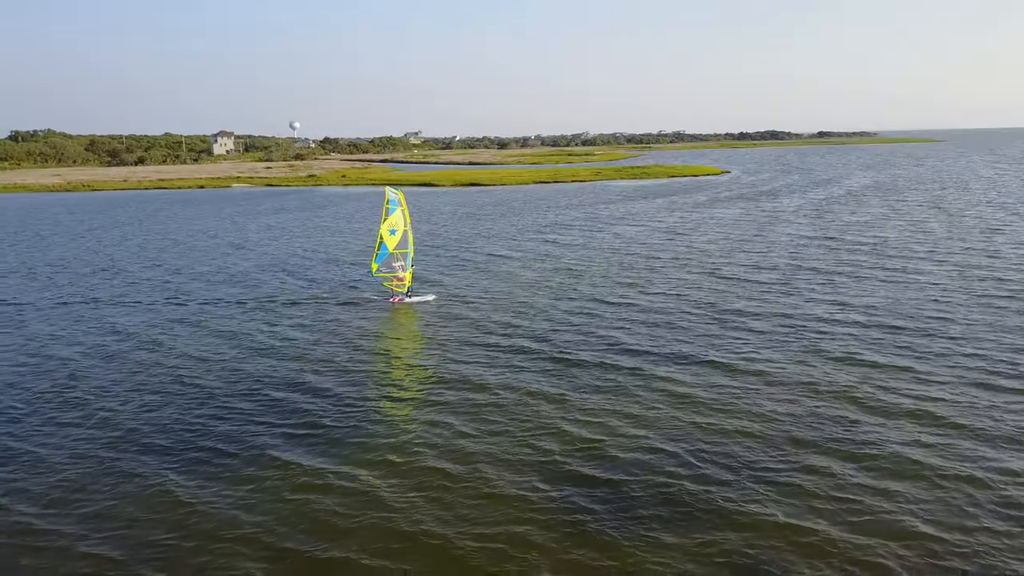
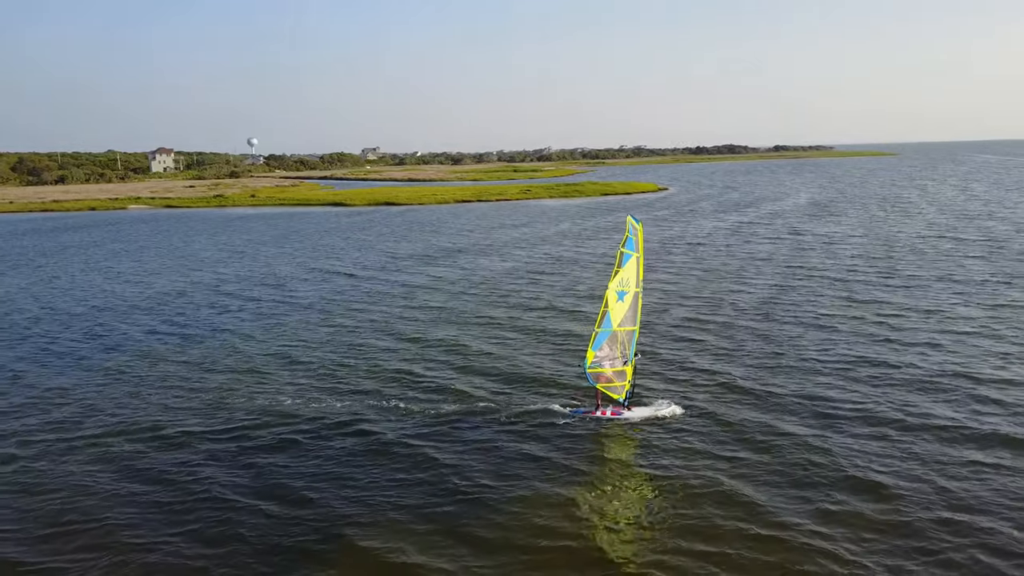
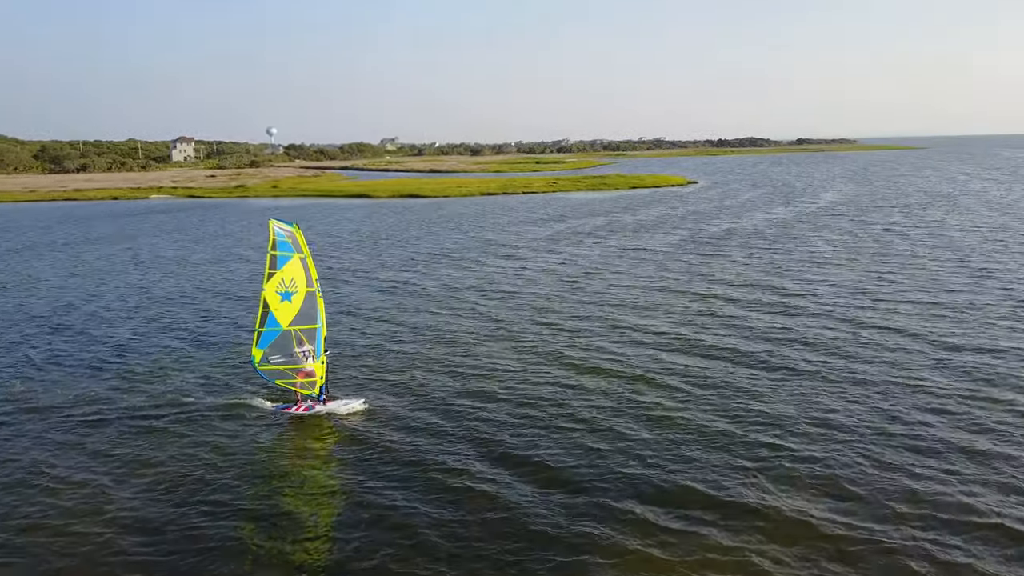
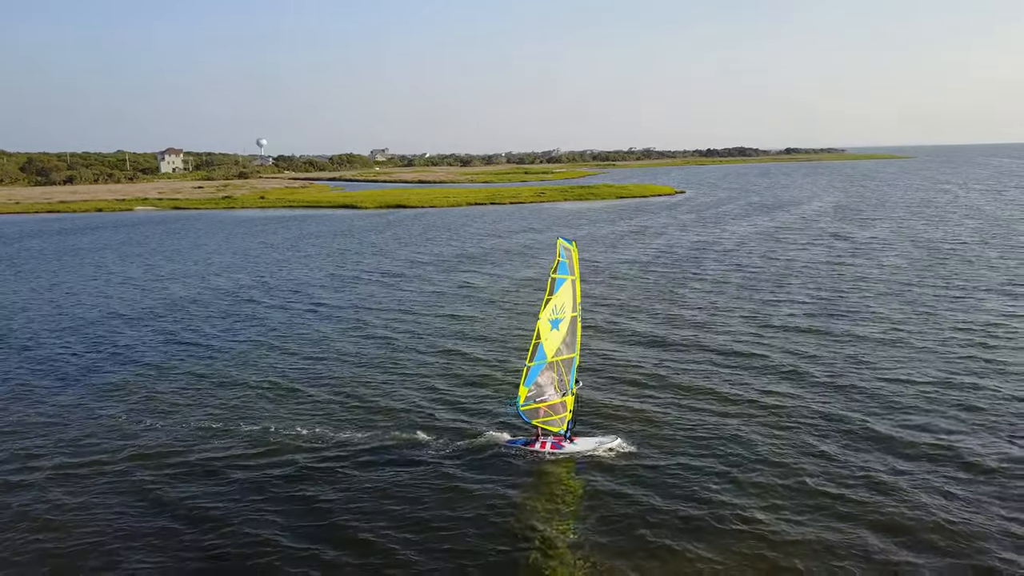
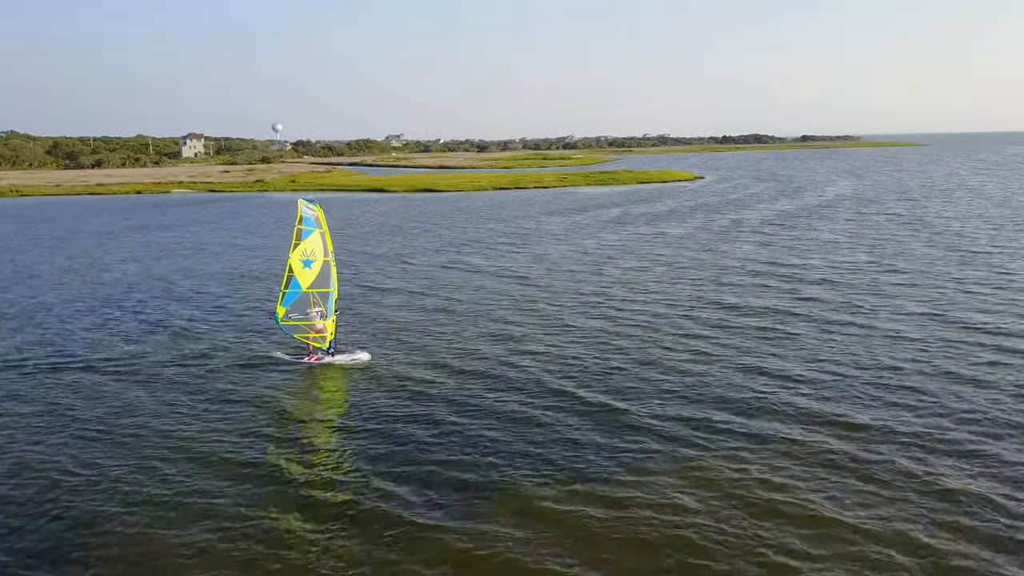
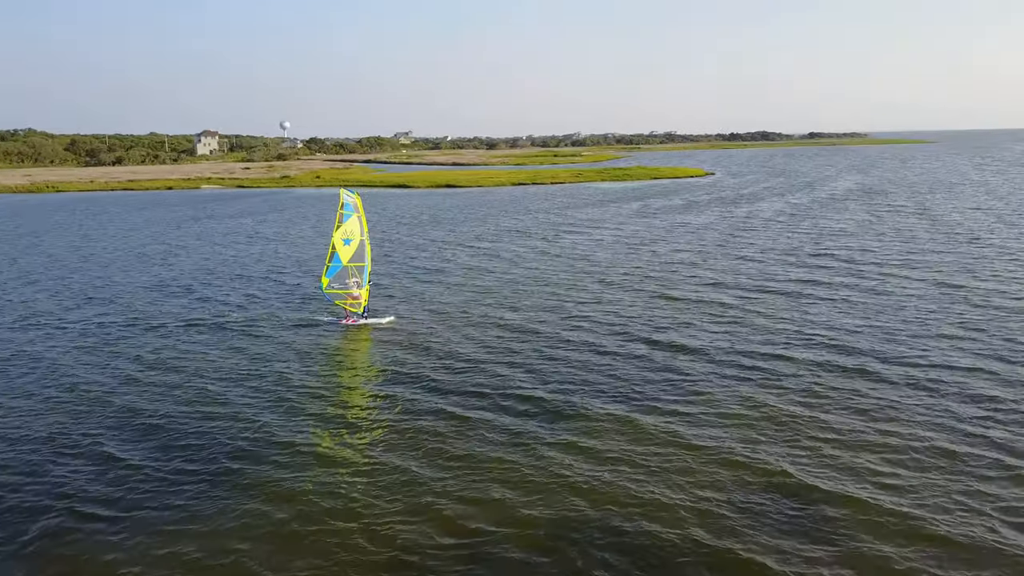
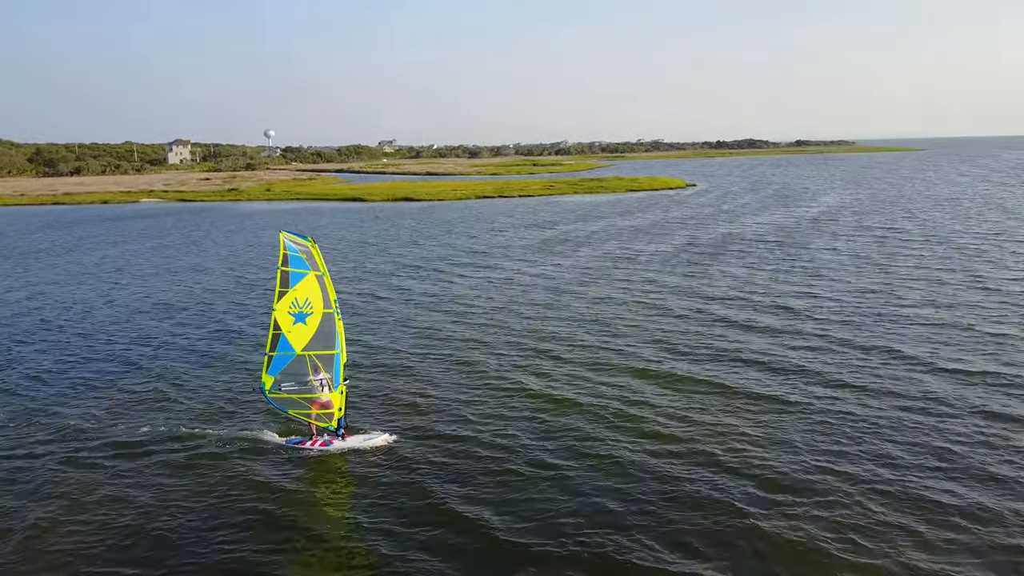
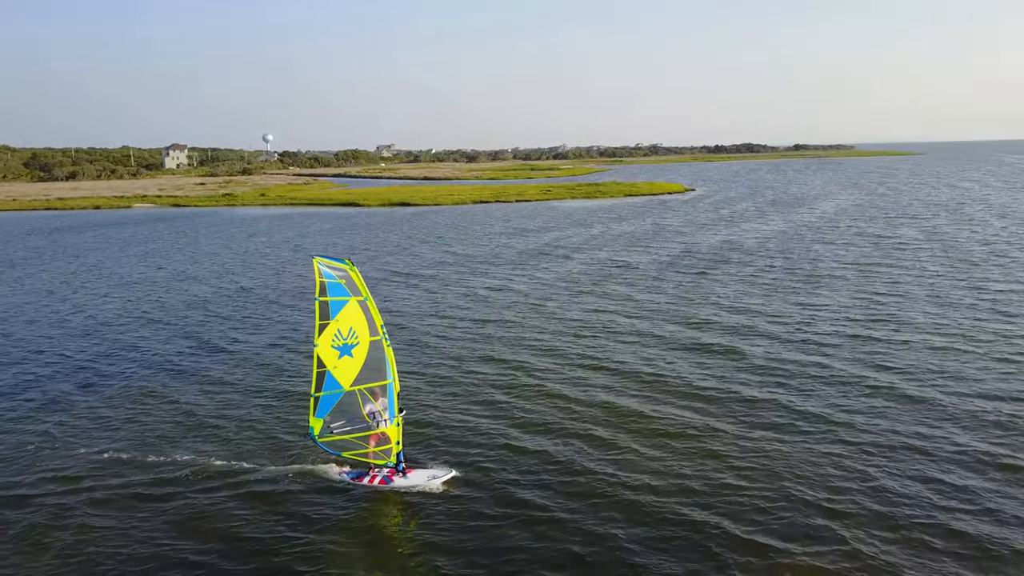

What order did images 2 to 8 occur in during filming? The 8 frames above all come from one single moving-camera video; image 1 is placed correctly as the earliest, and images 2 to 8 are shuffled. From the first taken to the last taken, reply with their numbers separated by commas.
6, 5, 3, 7, 8, 4, 2
